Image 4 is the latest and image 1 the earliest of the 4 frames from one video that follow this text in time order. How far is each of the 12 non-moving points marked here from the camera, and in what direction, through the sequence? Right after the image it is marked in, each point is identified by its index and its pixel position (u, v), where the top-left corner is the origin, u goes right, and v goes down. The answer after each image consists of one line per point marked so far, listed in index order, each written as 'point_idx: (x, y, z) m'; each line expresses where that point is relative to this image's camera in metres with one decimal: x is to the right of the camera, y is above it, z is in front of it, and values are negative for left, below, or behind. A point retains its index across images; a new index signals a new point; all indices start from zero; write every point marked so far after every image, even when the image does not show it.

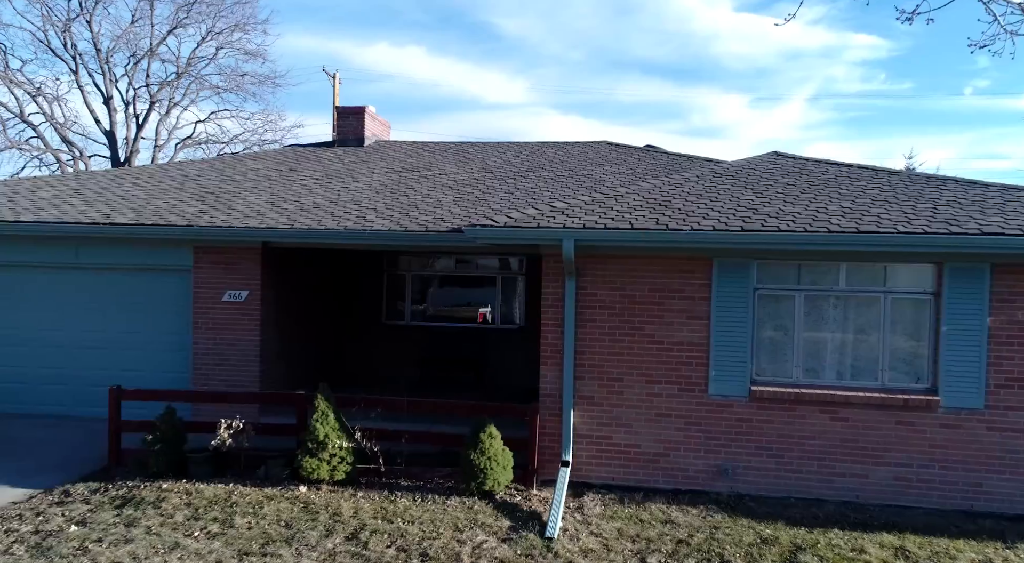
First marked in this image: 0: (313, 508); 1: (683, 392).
0: (-1.6, -1.8, +5.6) m
1: (+1.6, -1.0, +6.2) m
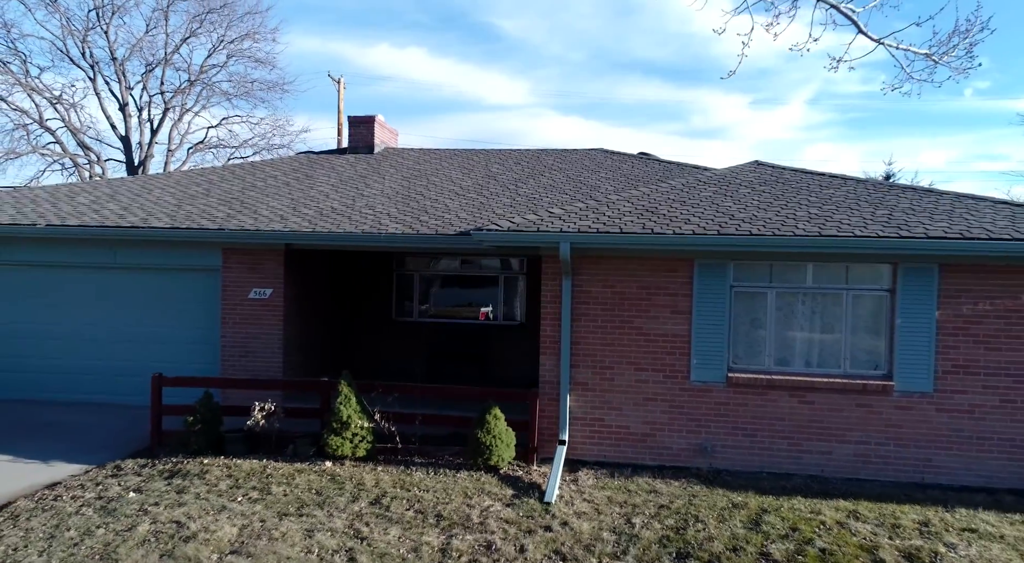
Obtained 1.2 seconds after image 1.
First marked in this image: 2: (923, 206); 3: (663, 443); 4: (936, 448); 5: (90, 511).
0: (-1.6, -1.8, +6.3) m
1: (+1.6, -1.0, +7.0) m
2: (+4.1, +0.8, +6.9) m
3: (+1.5, -1.6, +7.0) m
4: (+4.0, -1.6, +6.5) m
5: (-3.4, -1.9, +5.6) m
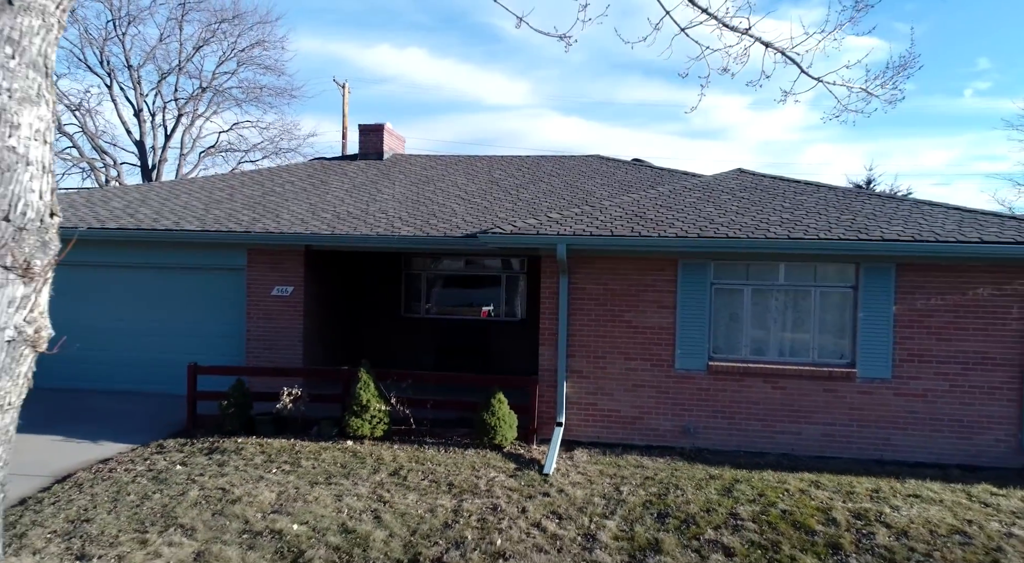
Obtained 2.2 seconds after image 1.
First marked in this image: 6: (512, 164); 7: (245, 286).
0: (-1.6, -1.8, +7.1) m
1: (+1.6, -1.0, +7.7) m
2: (+4.2, +0.8, +7.7) m
3: (+1.6, -1.6, +7.7) m
4: (+4.1, -1.6, +7.3) m
5: (-3.4, -1.8, +6.4) m
6: (0.0, +2.3, +13.2) m
7: (-3.7, -0.1, +9.5) m
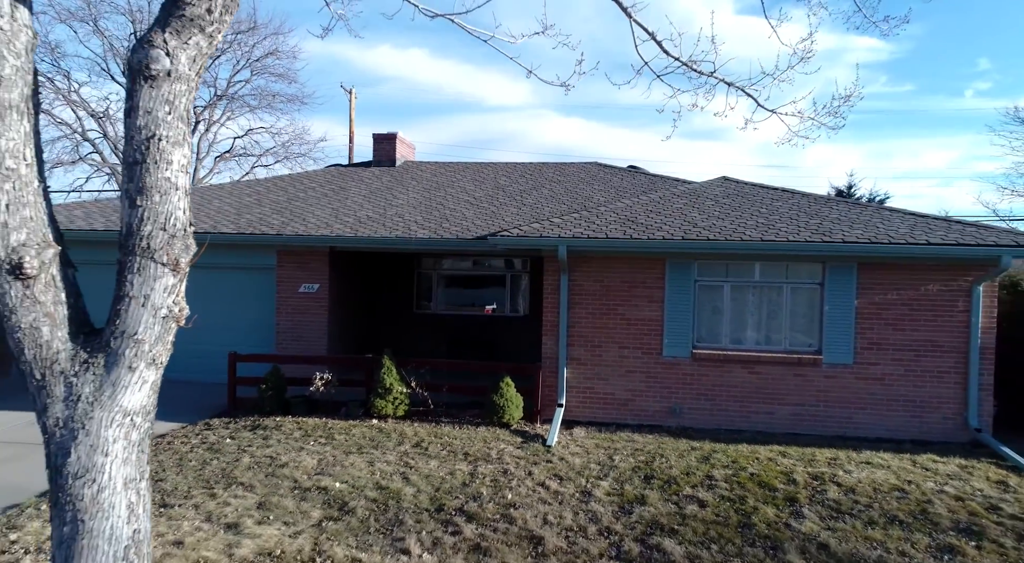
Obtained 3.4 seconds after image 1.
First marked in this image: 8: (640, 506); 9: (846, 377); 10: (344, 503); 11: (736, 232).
0: (-1.5, -1.8, +8.1) m
1: (+1.7, -0.9, +8.7) m
2: (+4.2, +0.8, +8.6) m
3: (+1.6, -1.6, +8.7) m
4: (+4.1, -1.5, +8.3) m
5: (-3.3, -1.8, +7.4) m
6: (+0.1, +2.3, +14.2) m
7: (-3.6, 0.0, +10.5) m
8: (+1.1, -2.0, +6.0) m
9: (+4.0, -1.2, +8.3) m
10: (-1.4, -1.9, +5.9) m
11: (+2.7, +0.6, +8.3) m
